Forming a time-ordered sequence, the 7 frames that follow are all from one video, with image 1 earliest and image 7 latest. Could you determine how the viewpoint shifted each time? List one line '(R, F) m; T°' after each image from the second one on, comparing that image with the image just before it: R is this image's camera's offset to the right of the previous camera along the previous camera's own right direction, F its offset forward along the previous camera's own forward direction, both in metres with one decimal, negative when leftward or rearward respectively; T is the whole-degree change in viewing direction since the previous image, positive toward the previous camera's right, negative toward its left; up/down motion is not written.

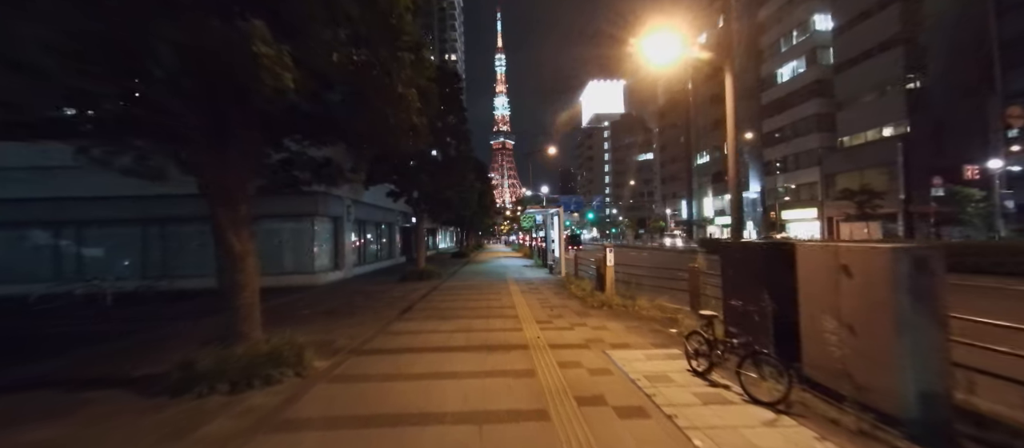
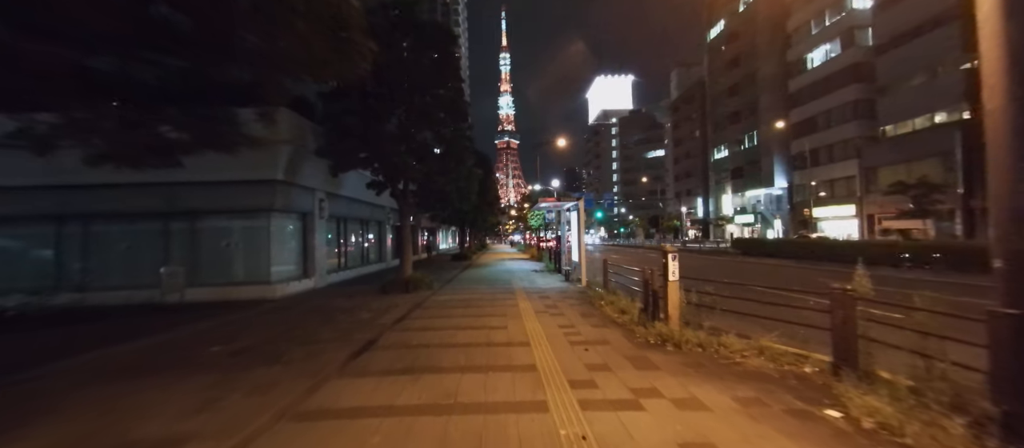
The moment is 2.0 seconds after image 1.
(-0.2, +3.9) m; -1°
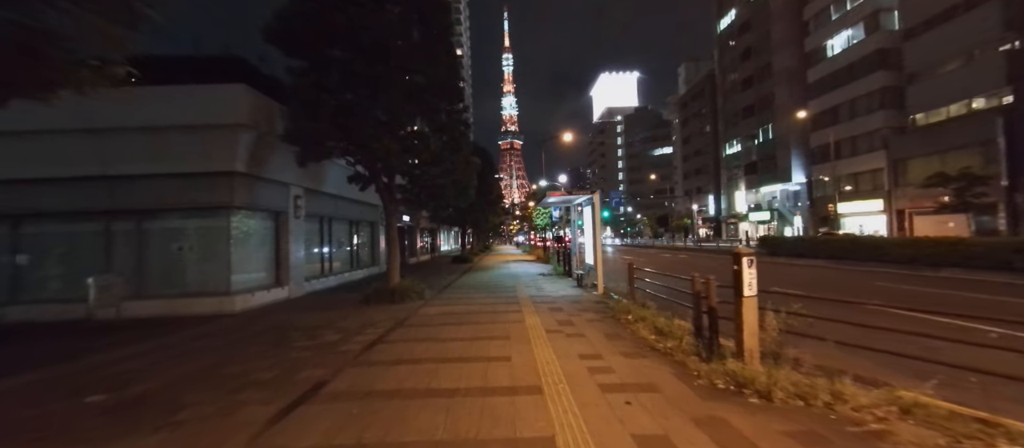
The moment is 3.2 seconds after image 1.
(0.0, +2.3) m; -1°
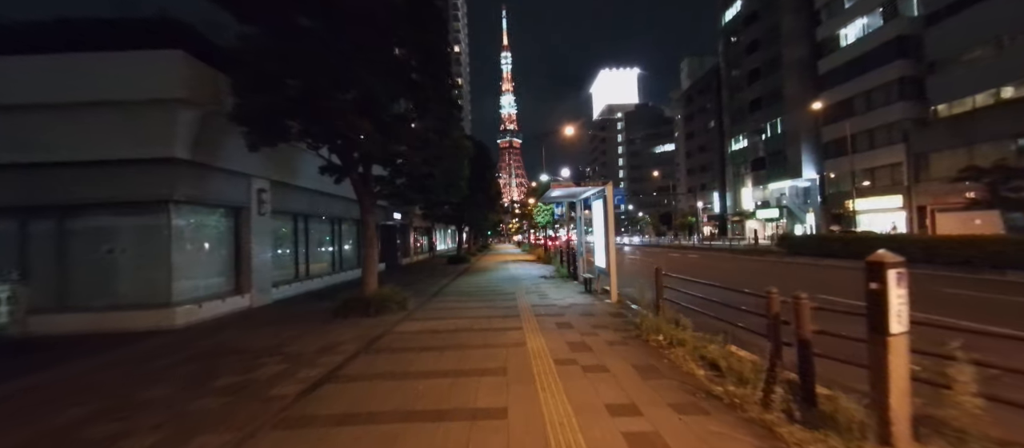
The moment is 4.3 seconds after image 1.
(0.0, +2.0) m; 0°
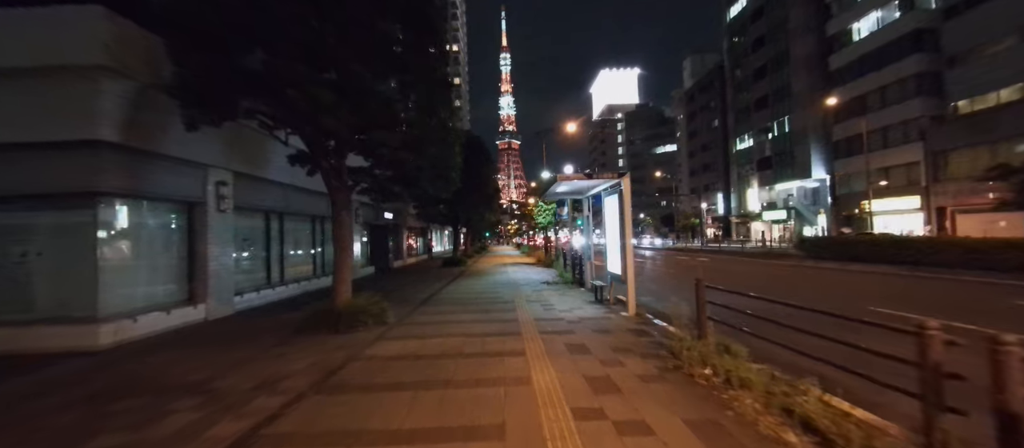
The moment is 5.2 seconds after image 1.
(0.0, +1.7) m; 0°
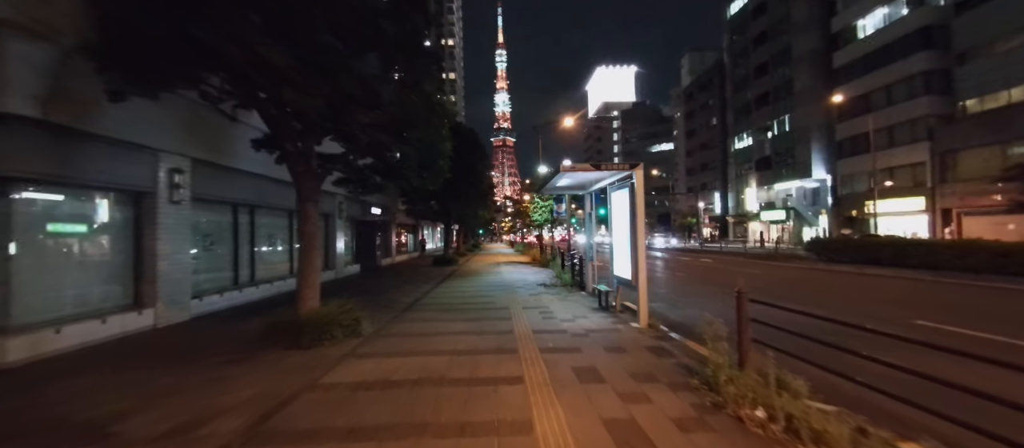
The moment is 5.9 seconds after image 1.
(0.0, +1.3) m; +1°
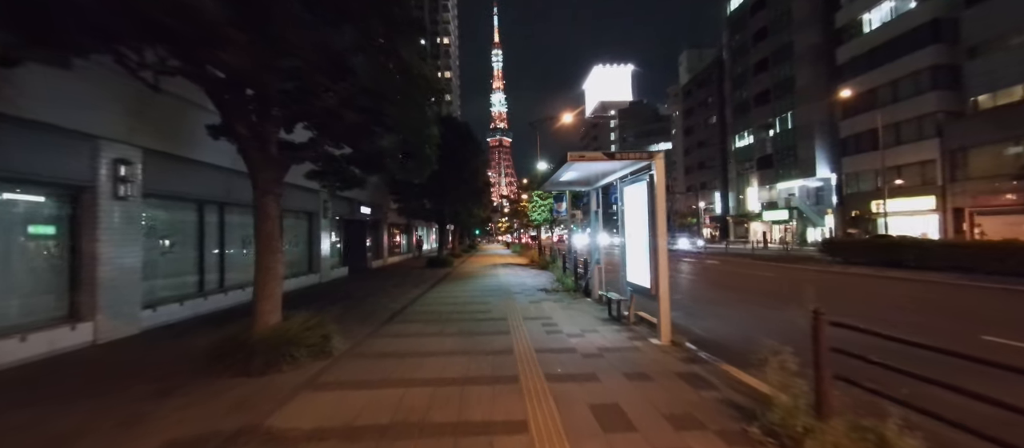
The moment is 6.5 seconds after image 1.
(0.0, +1.3) m; +1°
